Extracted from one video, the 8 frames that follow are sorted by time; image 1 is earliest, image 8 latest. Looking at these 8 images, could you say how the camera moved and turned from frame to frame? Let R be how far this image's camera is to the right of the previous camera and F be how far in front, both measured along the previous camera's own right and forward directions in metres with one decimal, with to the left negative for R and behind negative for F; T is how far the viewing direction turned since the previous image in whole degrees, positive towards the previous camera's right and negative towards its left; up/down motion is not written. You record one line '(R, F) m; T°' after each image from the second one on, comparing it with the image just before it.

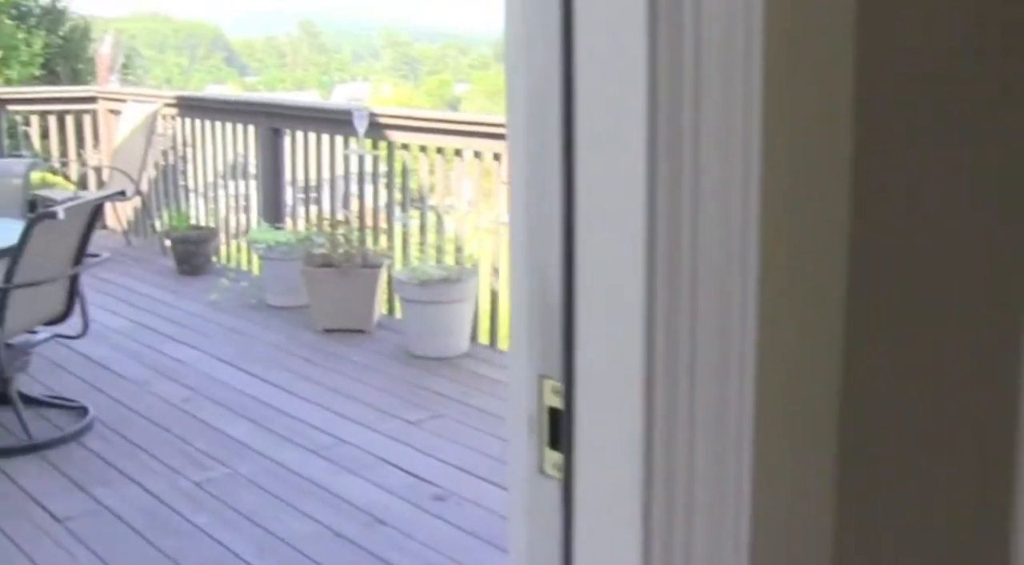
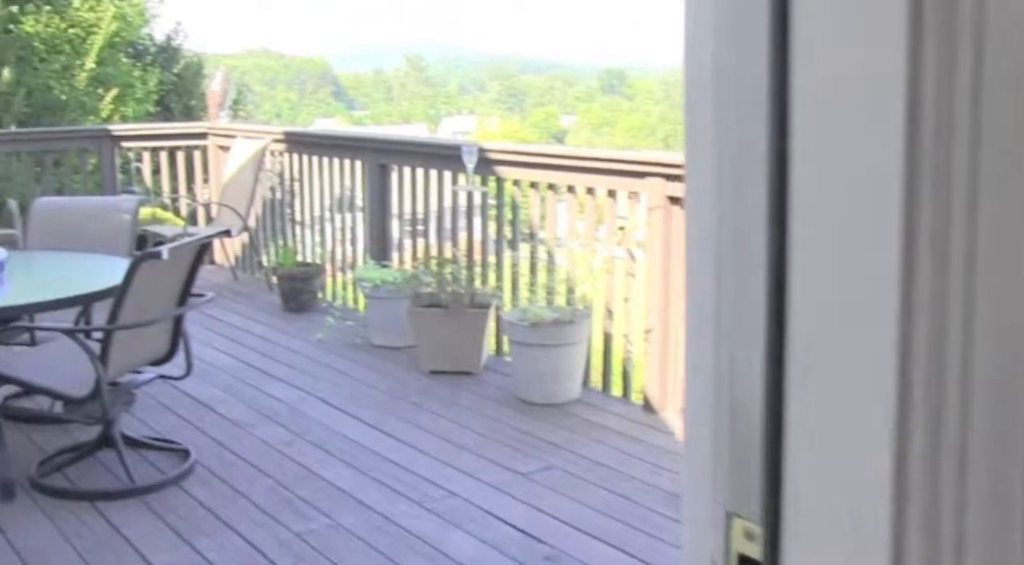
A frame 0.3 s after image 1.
(-0.1, +0.2) m; -6°
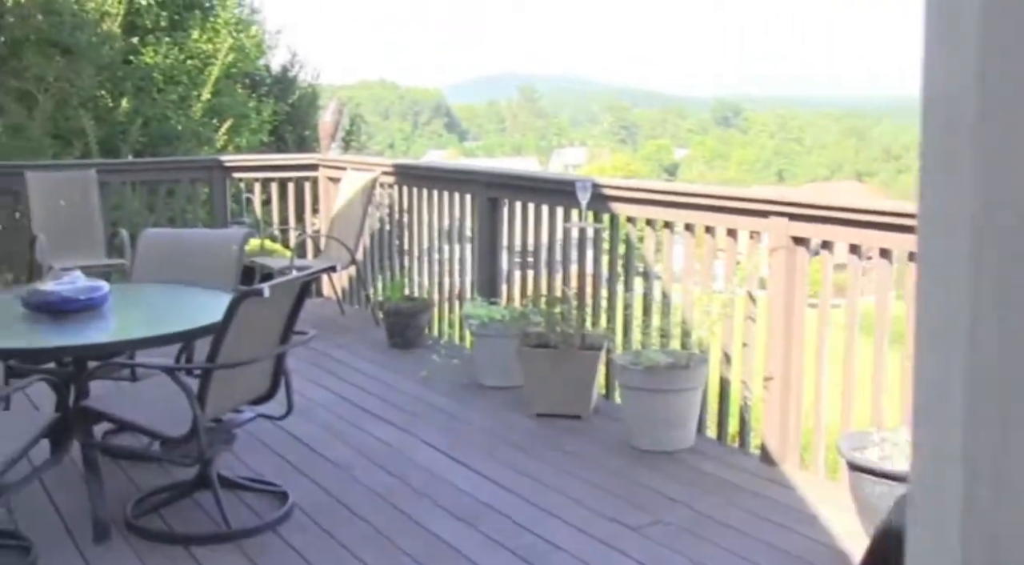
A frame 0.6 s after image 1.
(0.0, +0.2) m; -6°
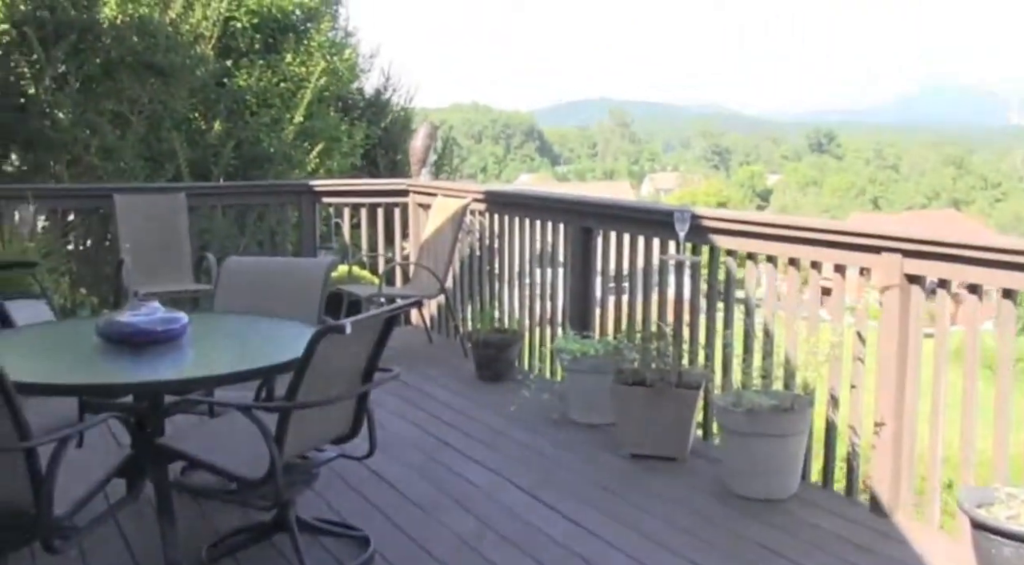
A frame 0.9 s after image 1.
(0.0, +0.2) m; -5°
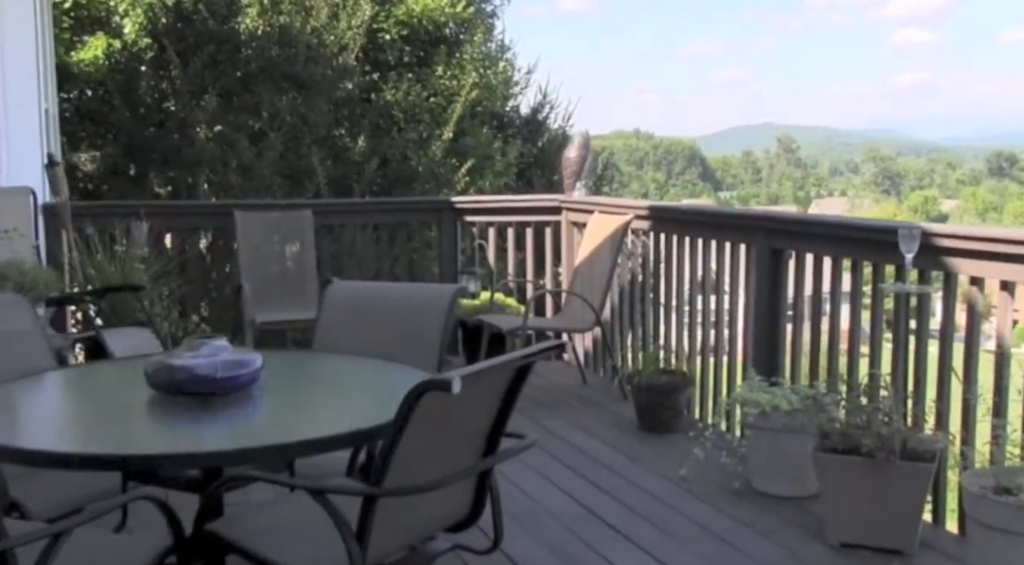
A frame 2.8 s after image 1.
(0.0, +0.8) m; -9°
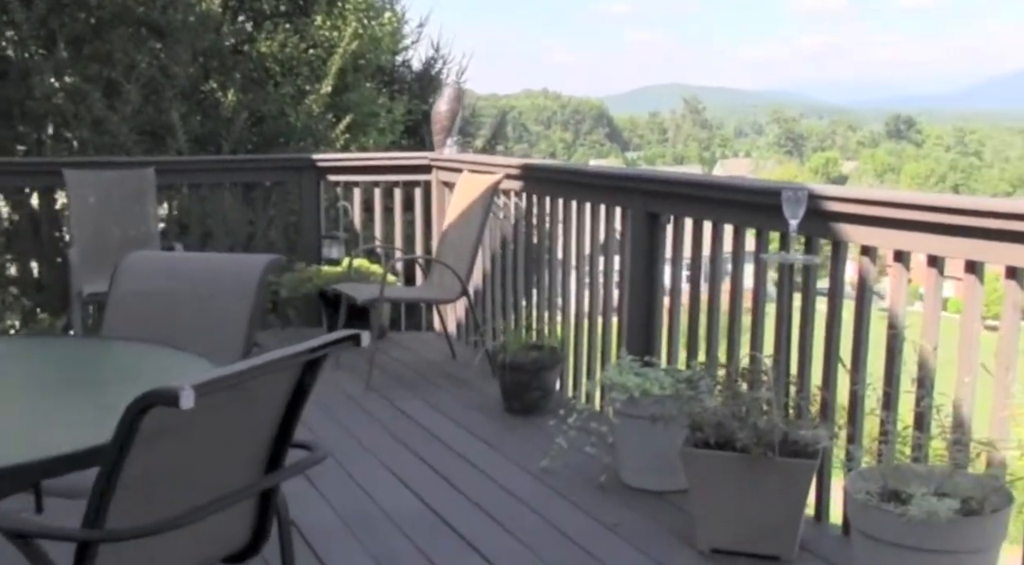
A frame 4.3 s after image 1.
(+0.2, +0.4) m; +5°
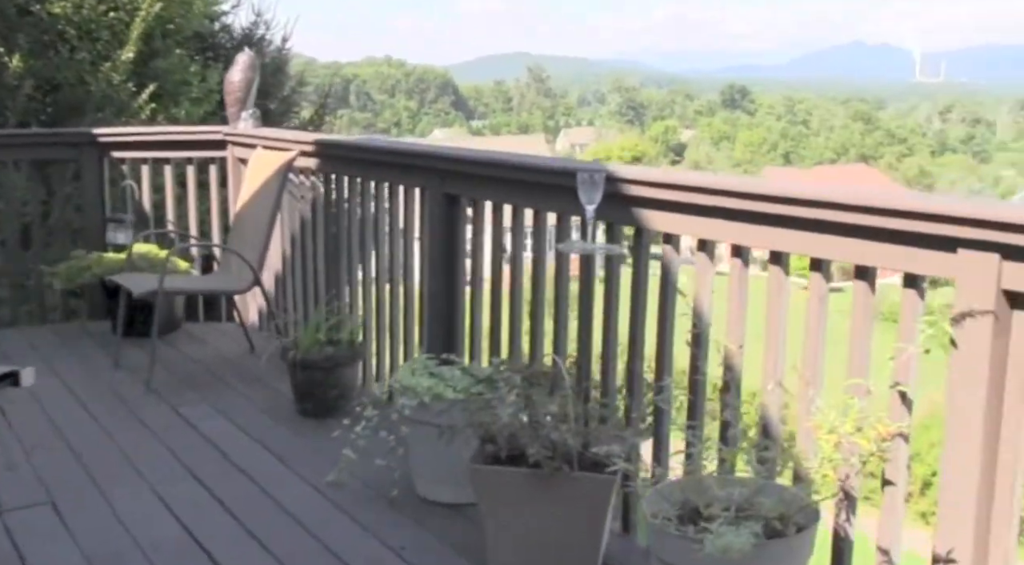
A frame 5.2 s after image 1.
(+0.2, +0.3) m; +8°
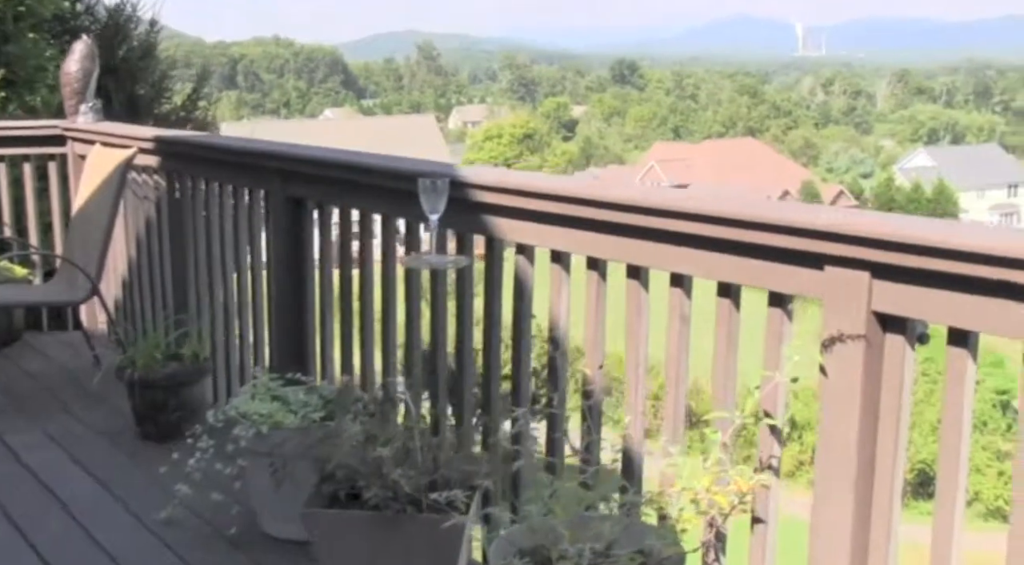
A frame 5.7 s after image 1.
(+0.1, +0.2) m; +6°
